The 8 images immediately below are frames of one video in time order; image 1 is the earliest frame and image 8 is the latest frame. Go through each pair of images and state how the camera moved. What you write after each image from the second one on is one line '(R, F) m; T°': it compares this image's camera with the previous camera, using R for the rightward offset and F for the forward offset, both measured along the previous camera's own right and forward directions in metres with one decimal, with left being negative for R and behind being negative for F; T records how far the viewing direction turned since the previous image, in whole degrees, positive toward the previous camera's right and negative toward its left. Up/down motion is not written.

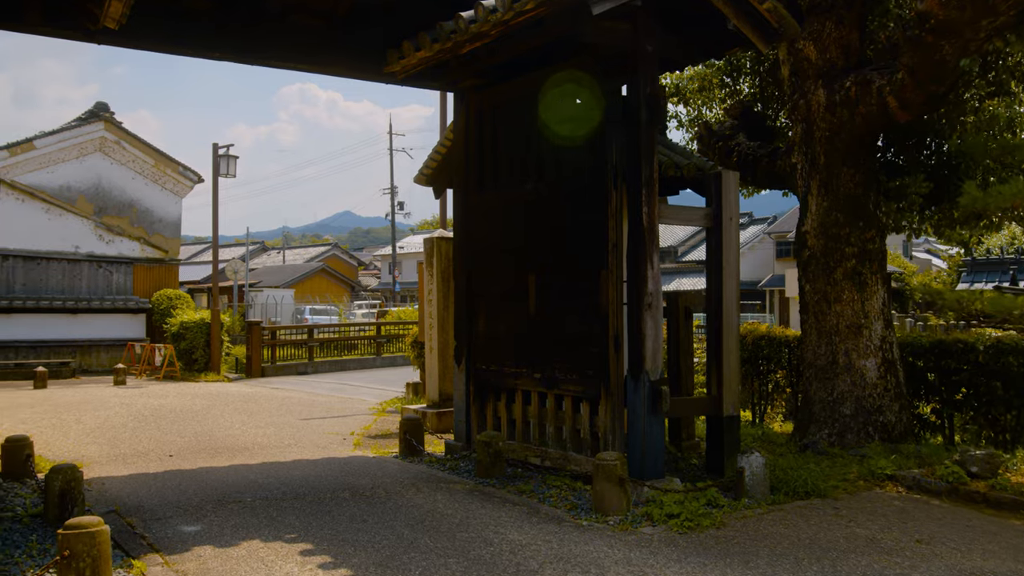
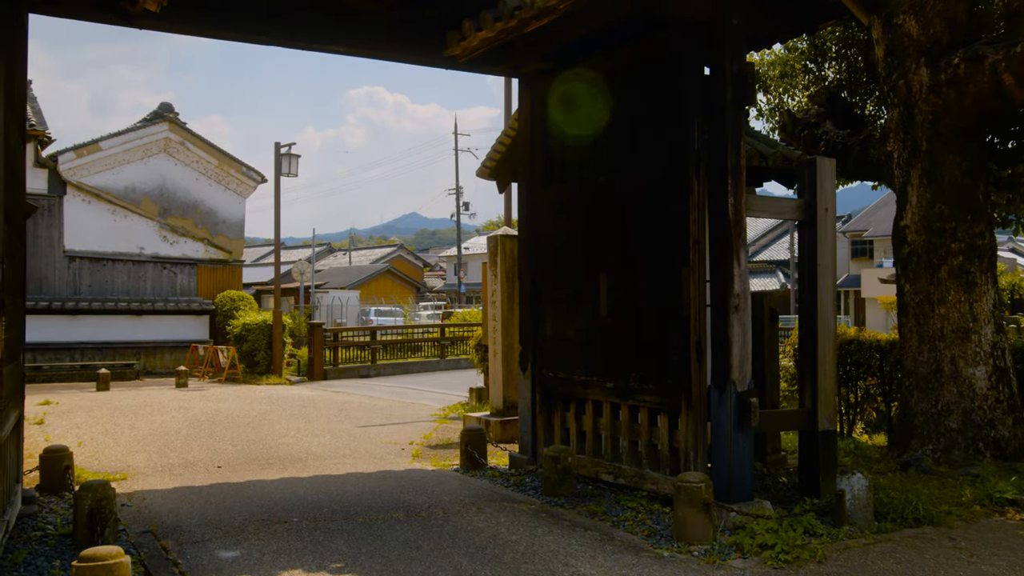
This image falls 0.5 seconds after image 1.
(0.0, +0.6) m; -4°
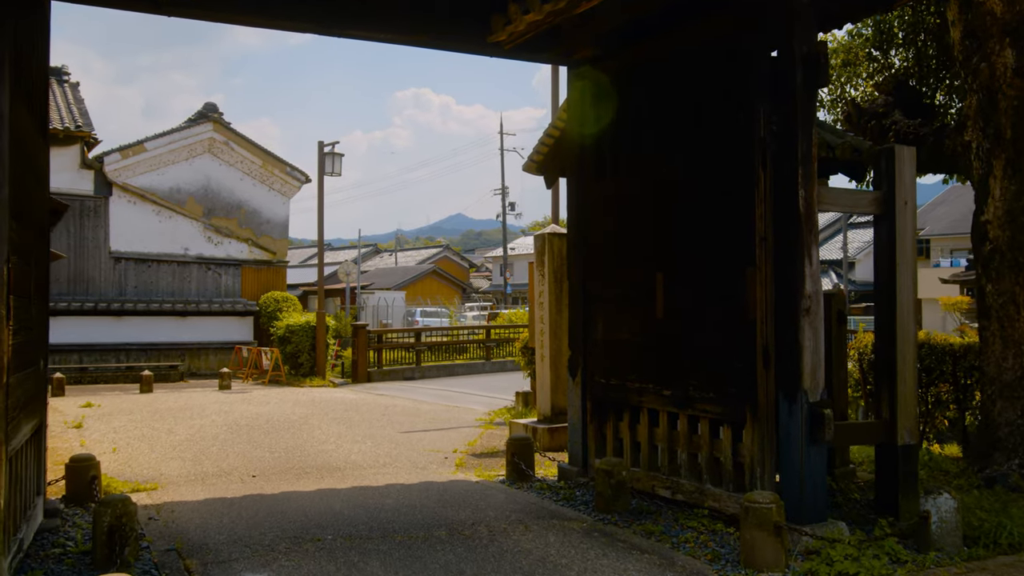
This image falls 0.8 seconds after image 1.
(0.0, +0.4) m; -3°
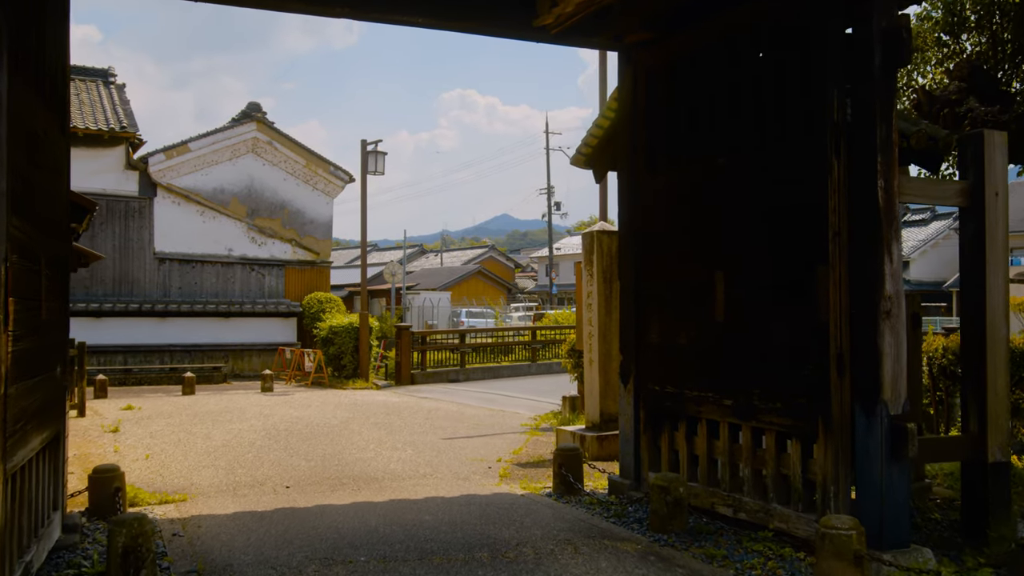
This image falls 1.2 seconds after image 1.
(0.0, +0.4) m; -3°
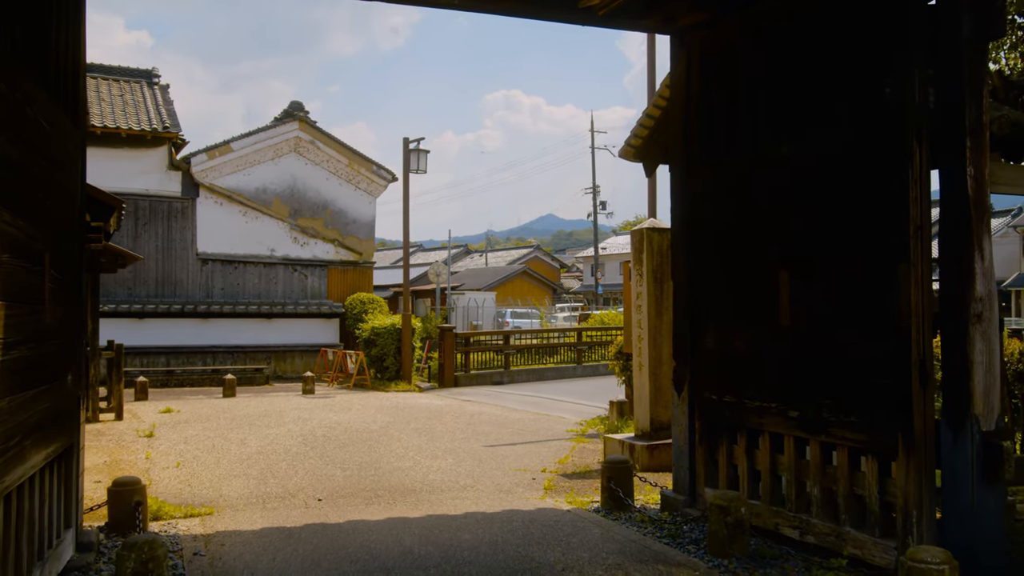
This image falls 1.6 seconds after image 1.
(0.0, +0.4) m; -3°
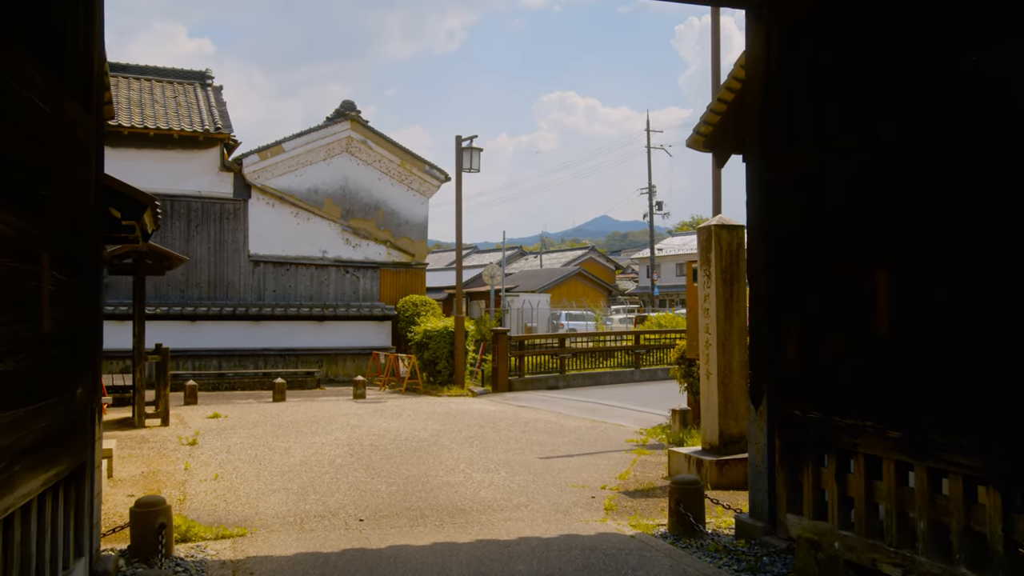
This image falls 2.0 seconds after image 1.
(0.0, +0.5) m; -3°
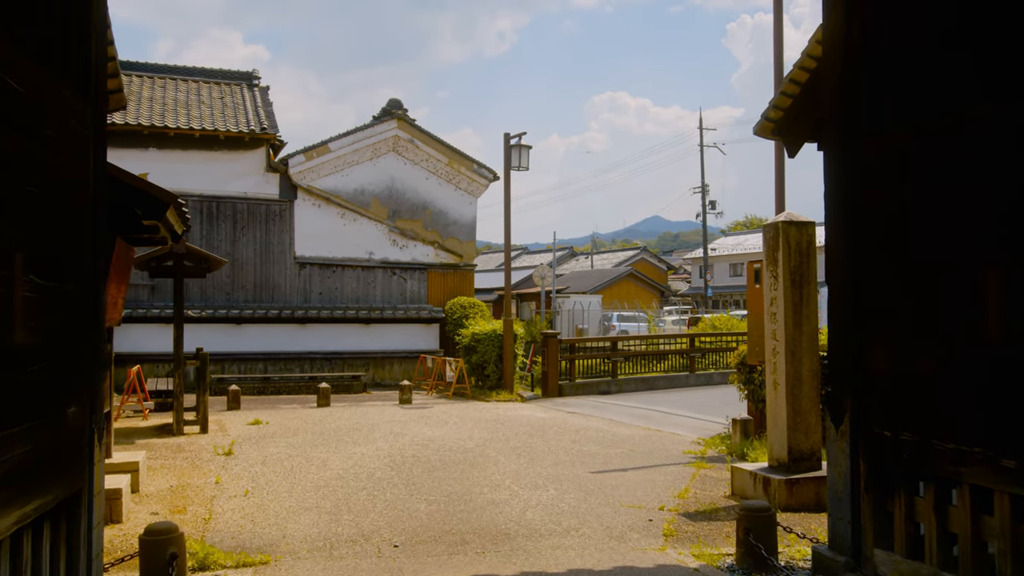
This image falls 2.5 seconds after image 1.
(0.0, +0.5) m; -3°
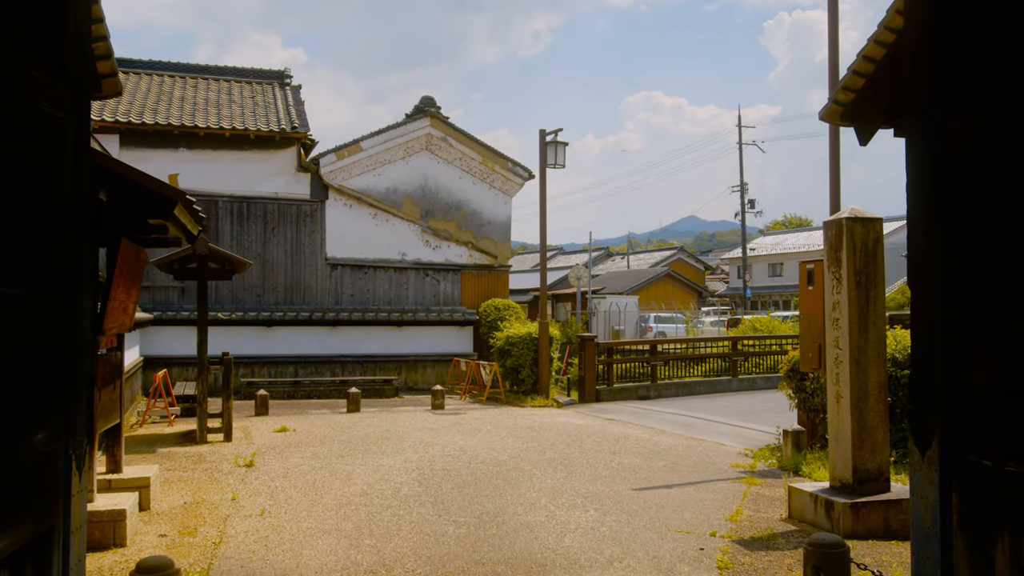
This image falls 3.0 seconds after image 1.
(0.0, +0.5) m; -2°
